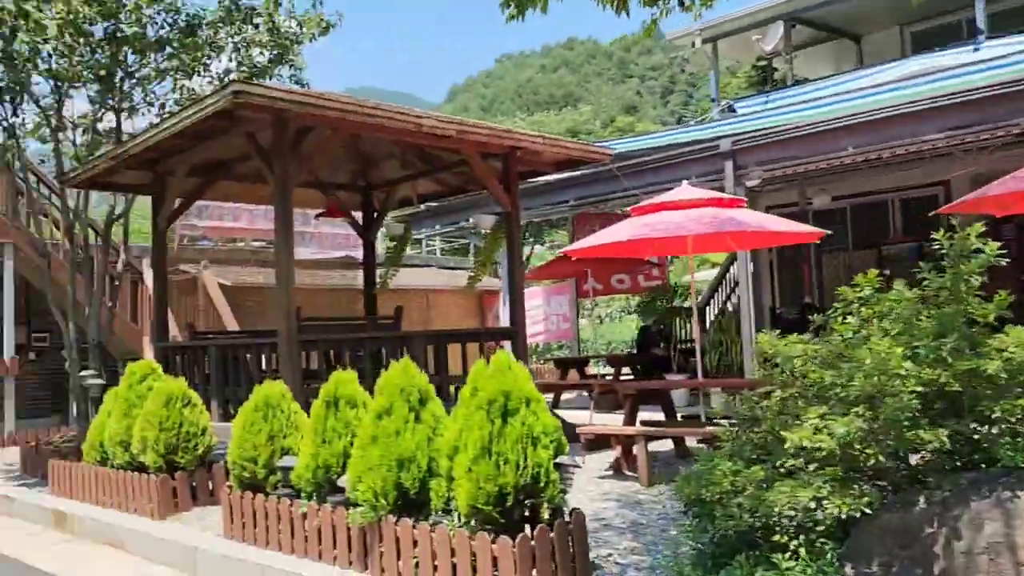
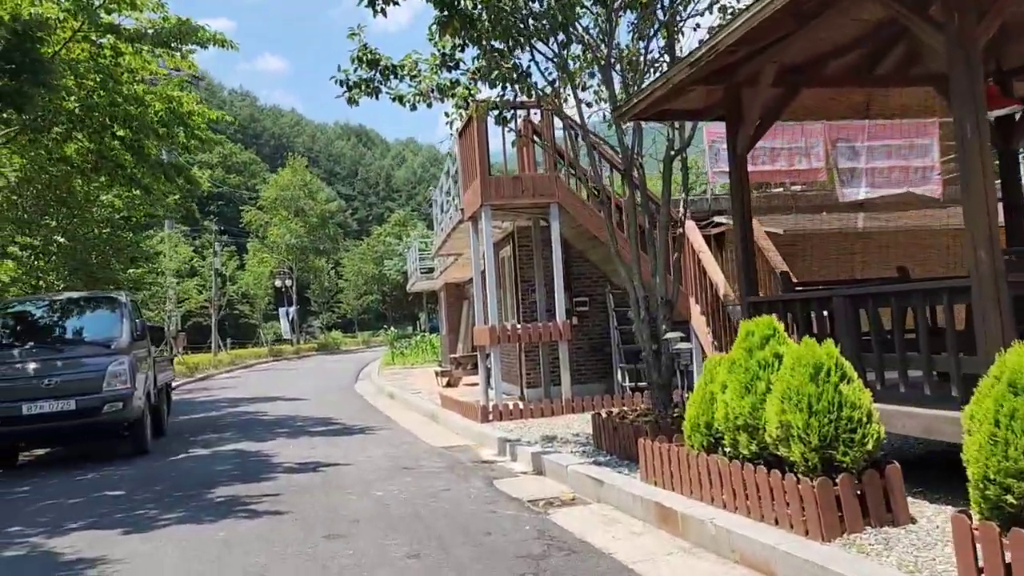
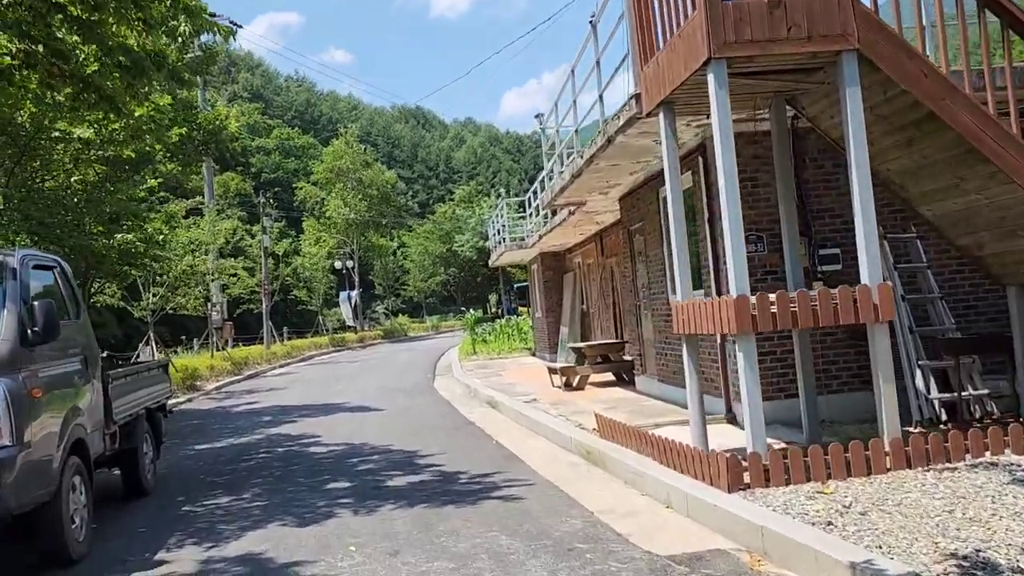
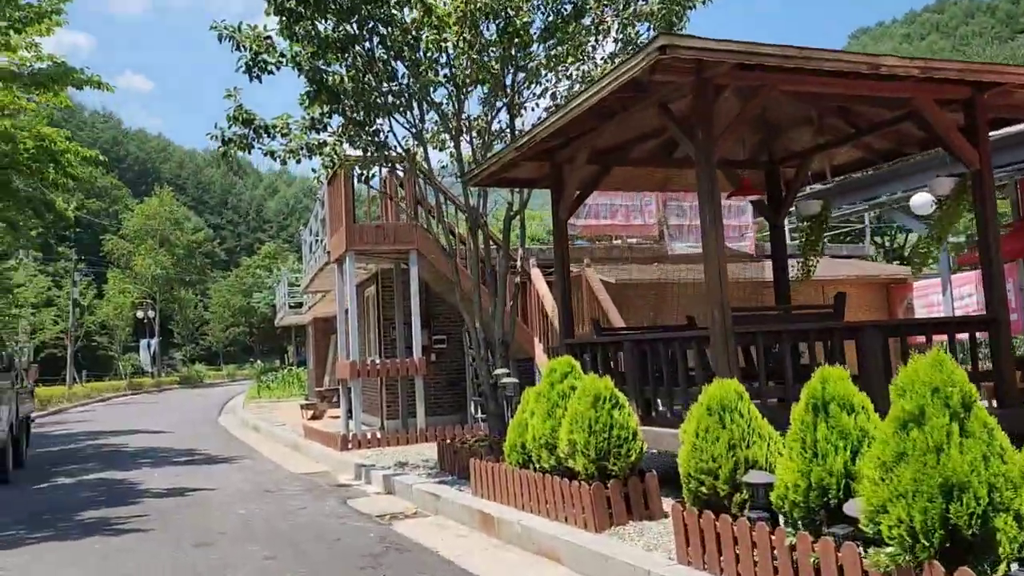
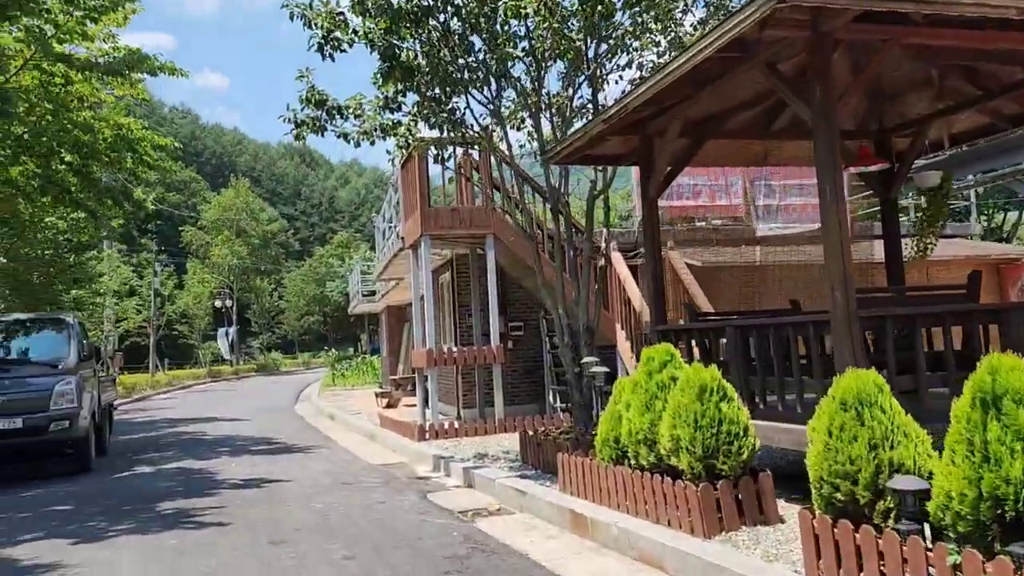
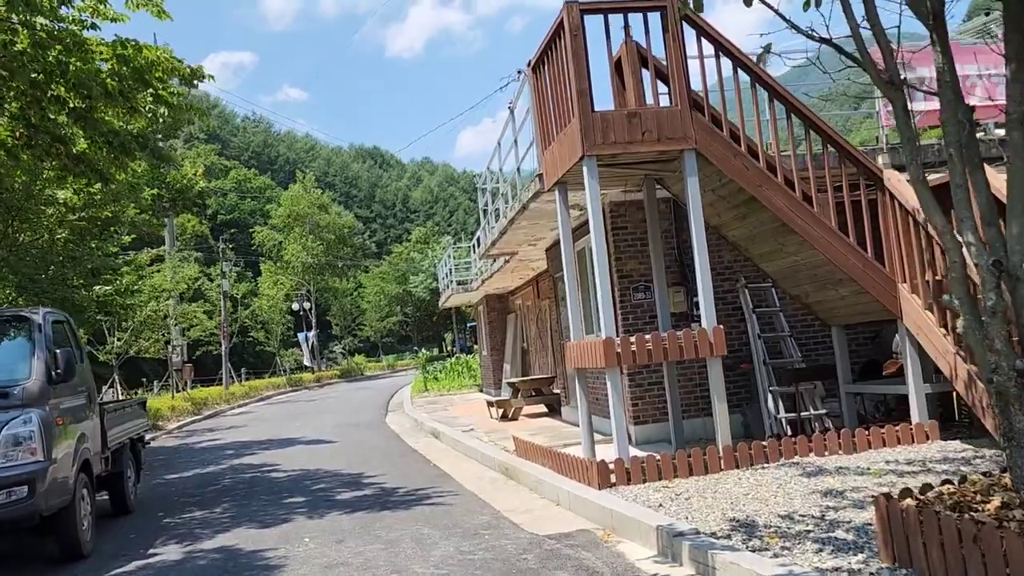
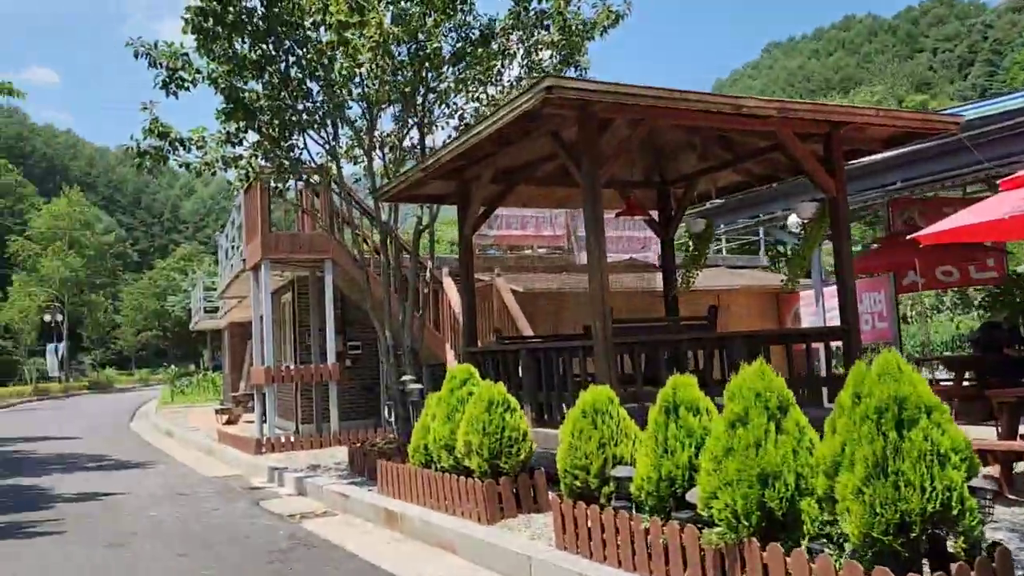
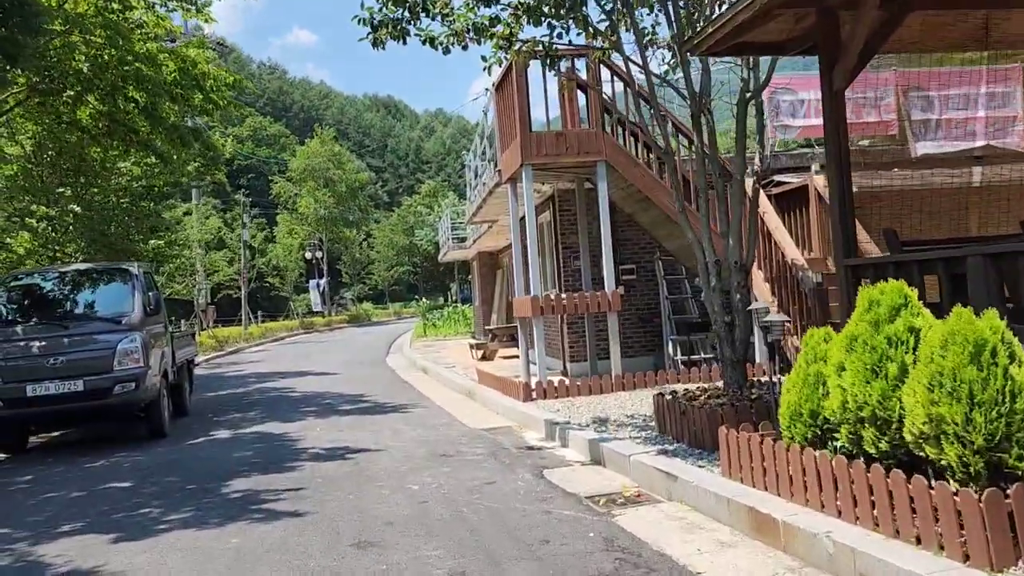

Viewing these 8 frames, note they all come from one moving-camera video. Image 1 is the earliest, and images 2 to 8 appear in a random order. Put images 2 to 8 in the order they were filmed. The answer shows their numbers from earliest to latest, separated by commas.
7, 4, 5, 2, 8, 6, 3
